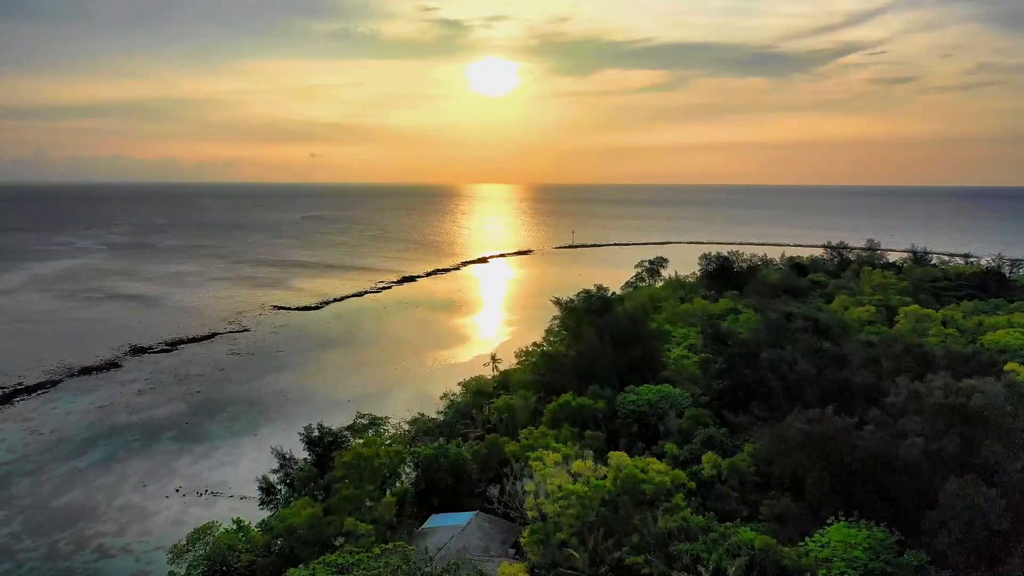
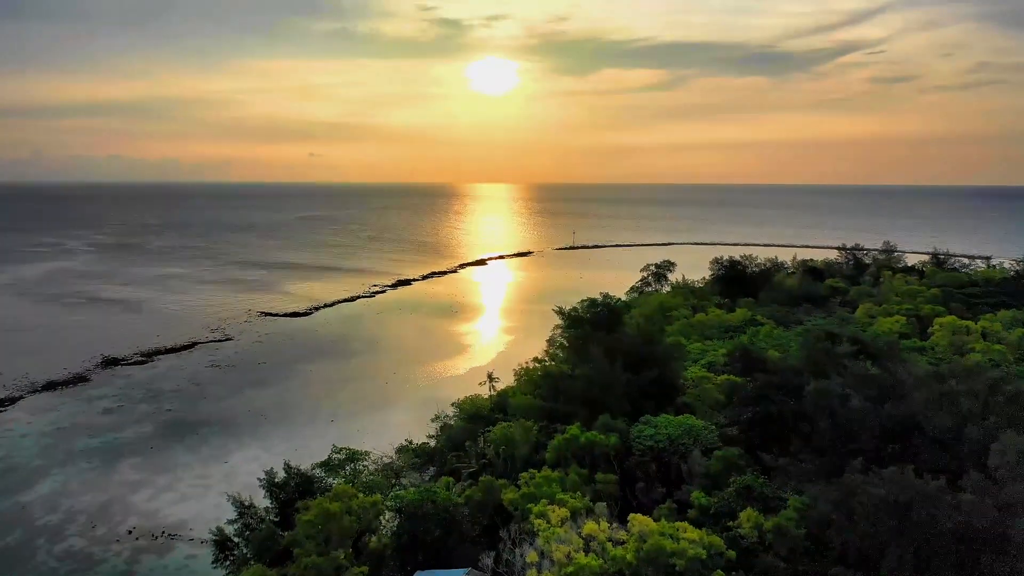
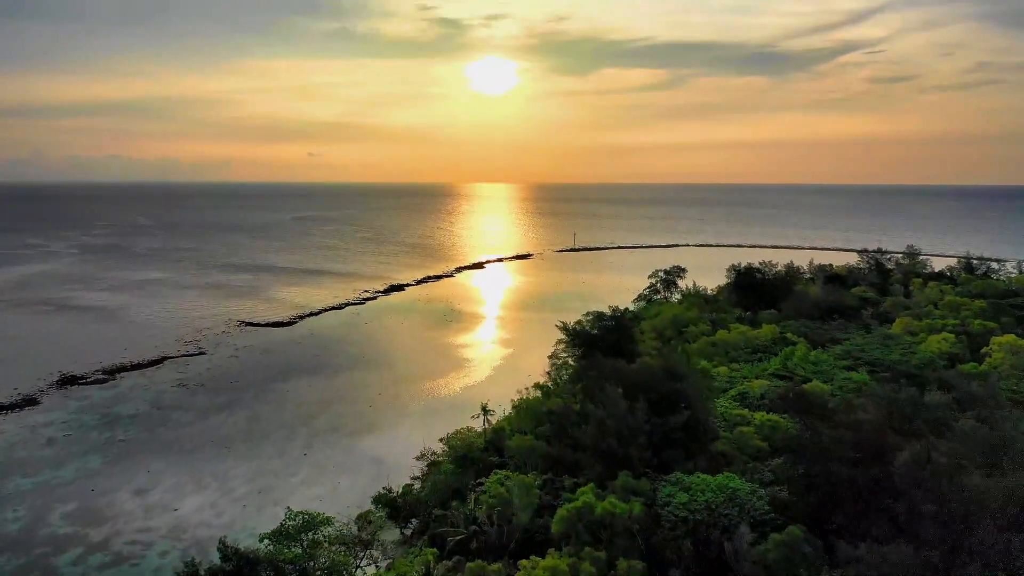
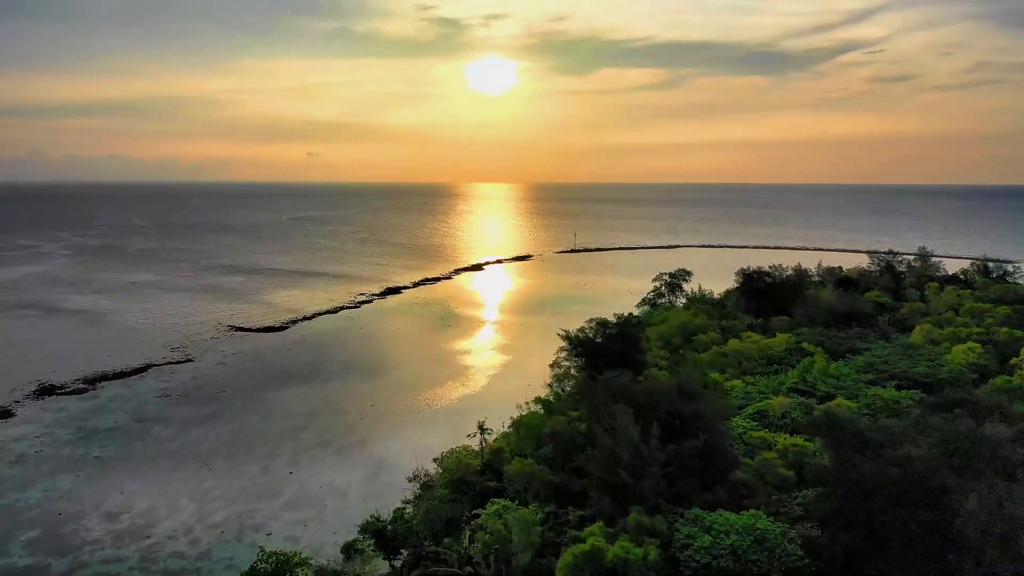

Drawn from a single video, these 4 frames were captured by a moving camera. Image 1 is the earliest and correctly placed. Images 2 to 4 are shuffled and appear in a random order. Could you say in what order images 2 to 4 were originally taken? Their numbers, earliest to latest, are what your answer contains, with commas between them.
2, 3, 4
